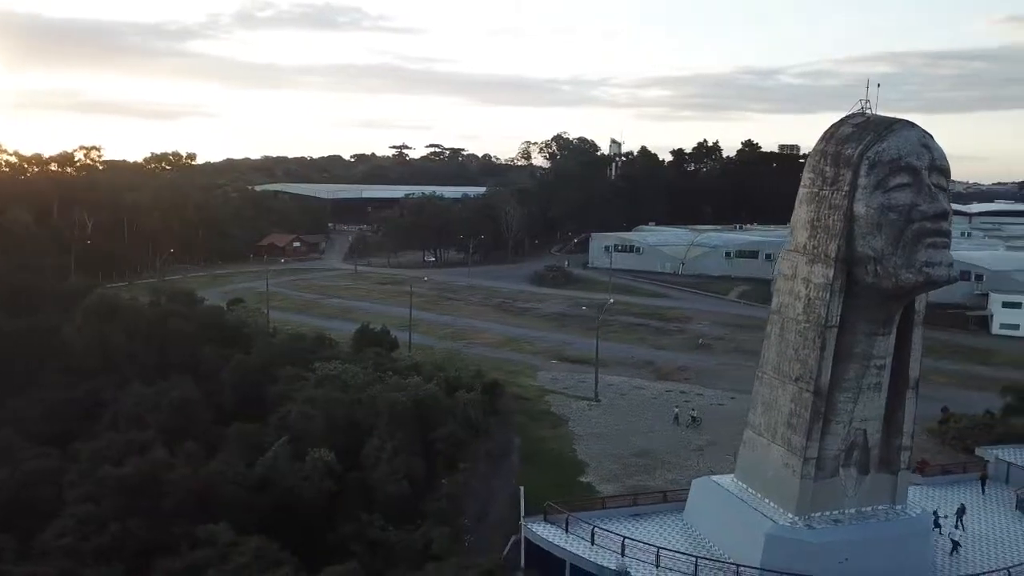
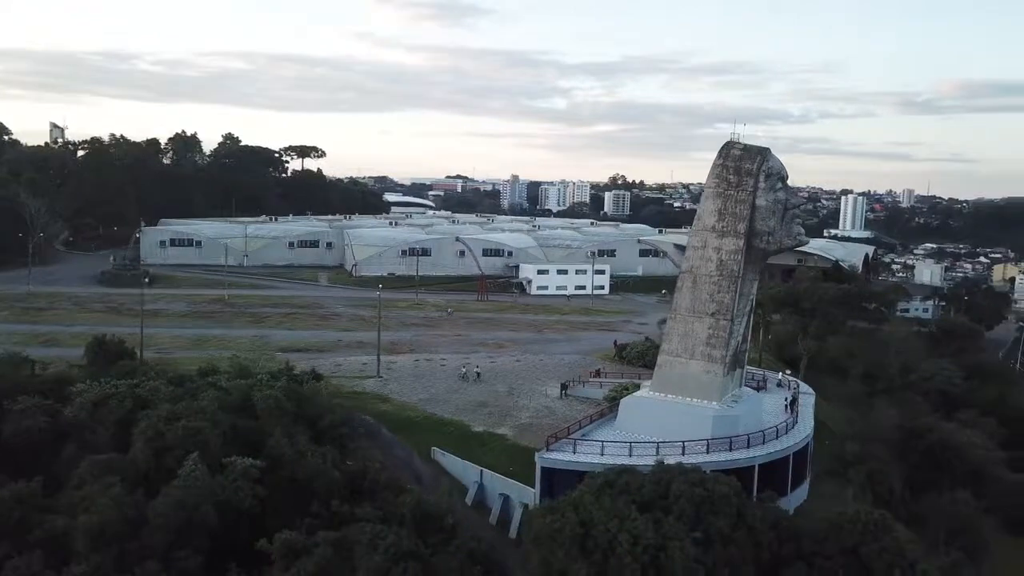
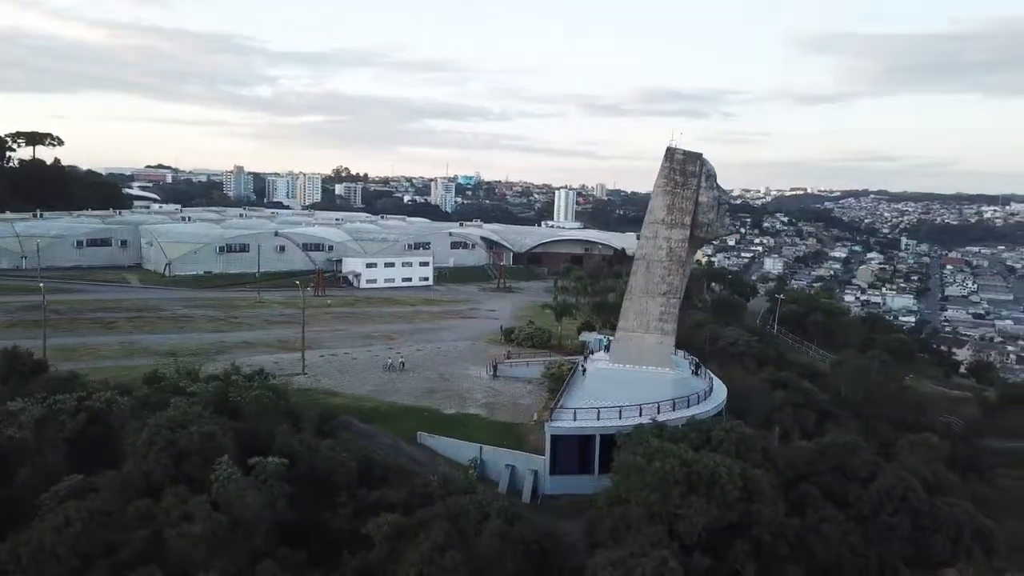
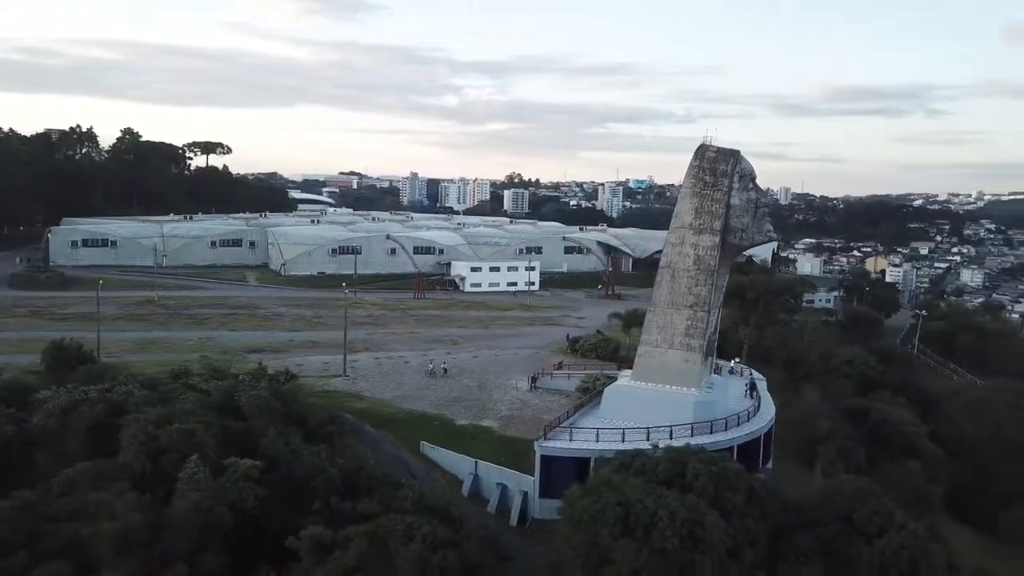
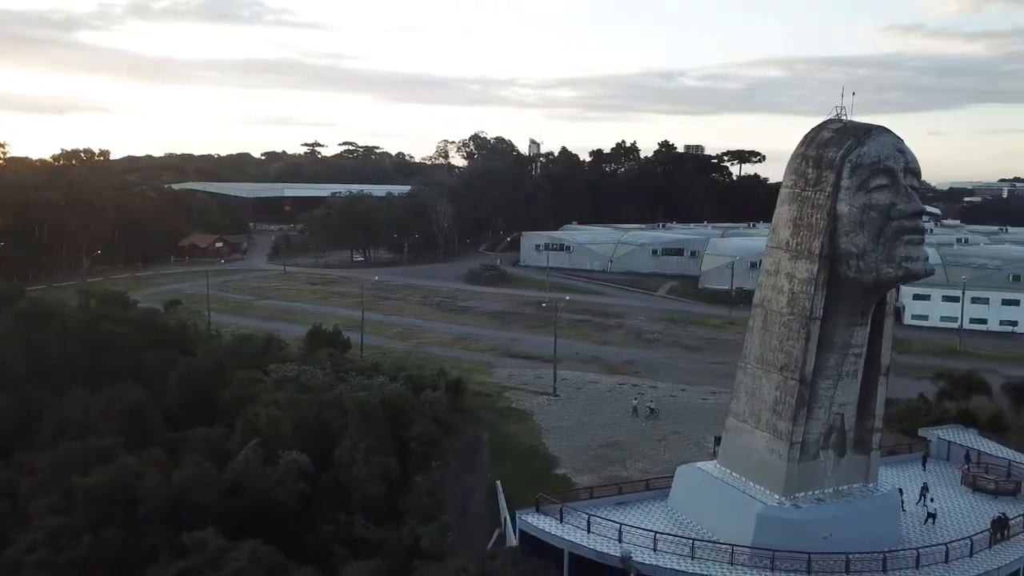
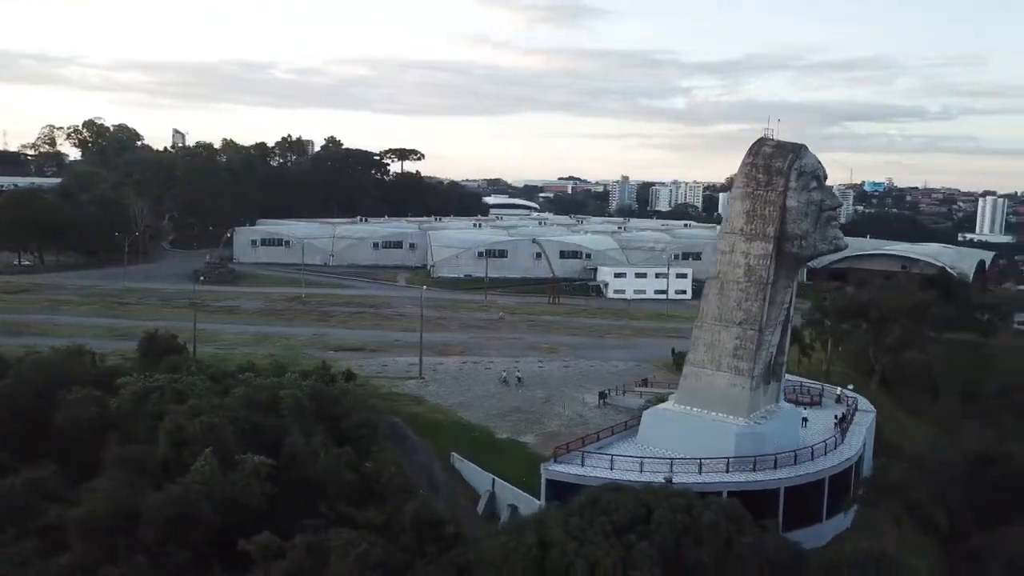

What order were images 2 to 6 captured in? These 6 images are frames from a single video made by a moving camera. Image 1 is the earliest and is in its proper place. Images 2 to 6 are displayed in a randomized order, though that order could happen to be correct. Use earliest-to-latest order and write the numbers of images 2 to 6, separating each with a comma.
5, 6, 2, 4, 3
